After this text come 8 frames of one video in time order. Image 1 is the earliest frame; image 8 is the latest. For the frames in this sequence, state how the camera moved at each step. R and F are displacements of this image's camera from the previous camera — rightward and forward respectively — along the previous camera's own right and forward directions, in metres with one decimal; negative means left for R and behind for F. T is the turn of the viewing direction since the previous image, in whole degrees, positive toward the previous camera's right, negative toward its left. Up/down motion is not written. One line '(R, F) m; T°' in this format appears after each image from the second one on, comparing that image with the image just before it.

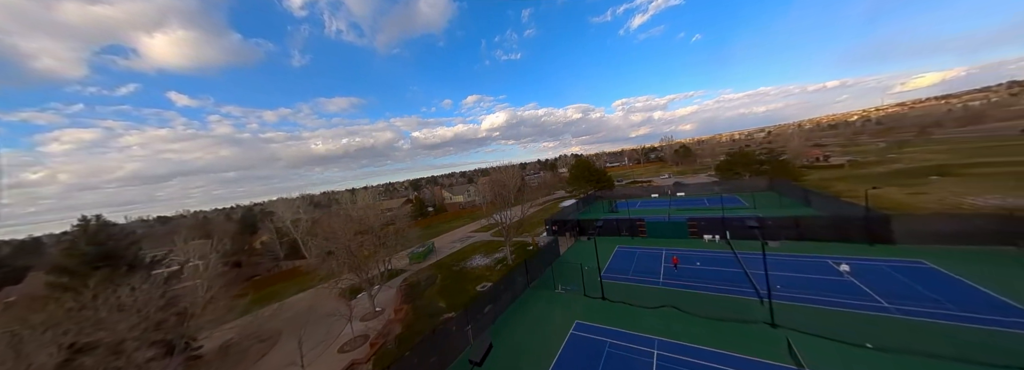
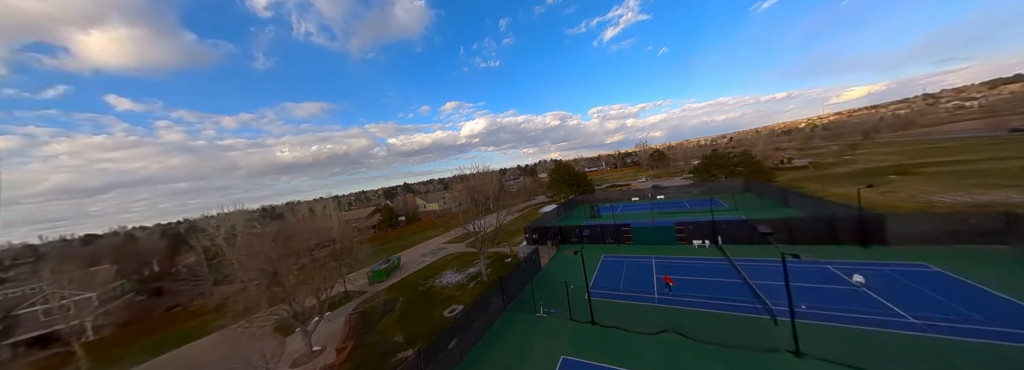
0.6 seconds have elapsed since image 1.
(+0.5, +2.3) m; +5°
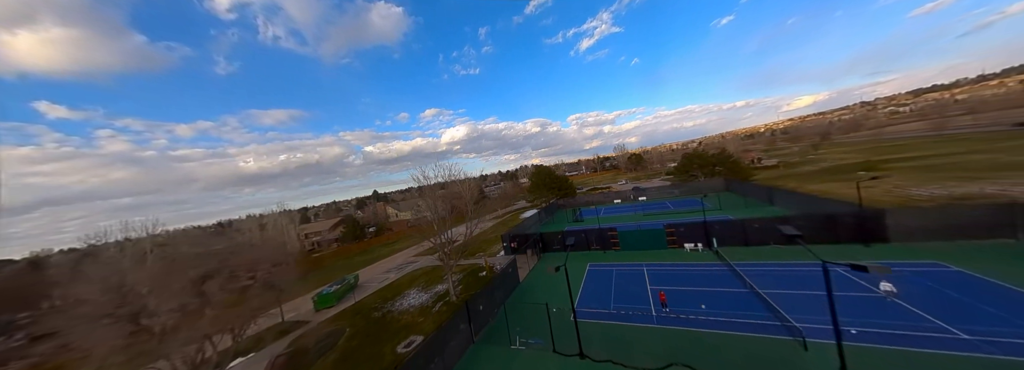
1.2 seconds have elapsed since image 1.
(+0.7, +2.4) m; +4°
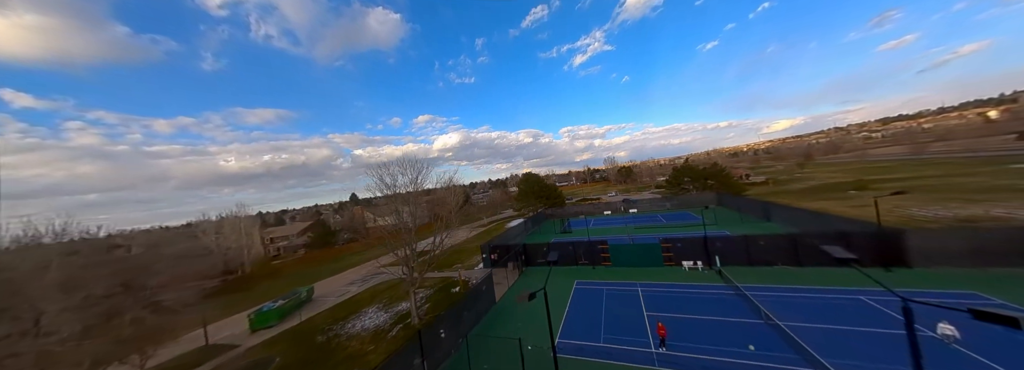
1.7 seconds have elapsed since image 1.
(+0.7, +2.0) m; +2°
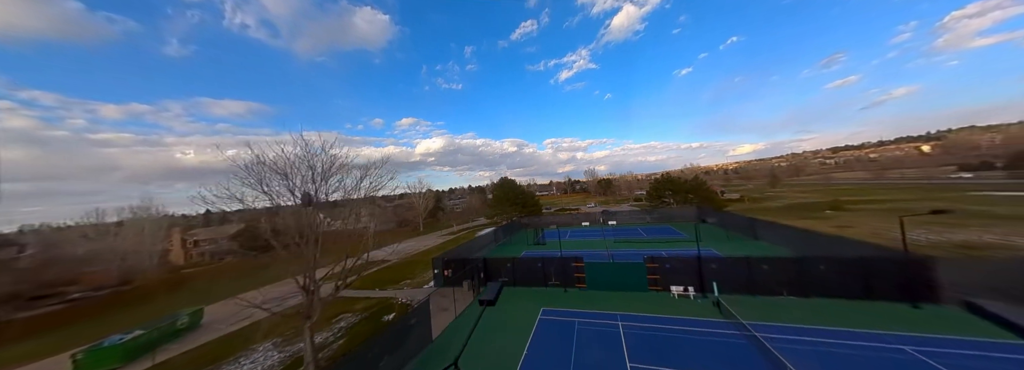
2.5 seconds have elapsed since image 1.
(+1.4, +3.0) m; +4°
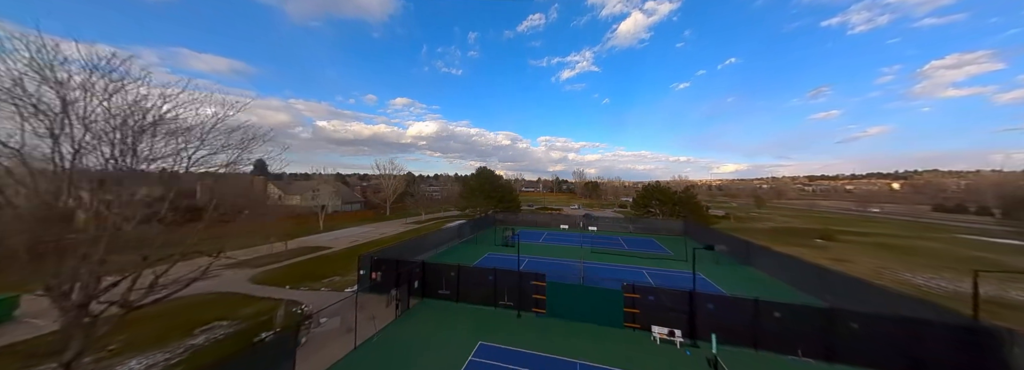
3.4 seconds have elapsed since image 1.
(+1.6, +3.2) m; +3°
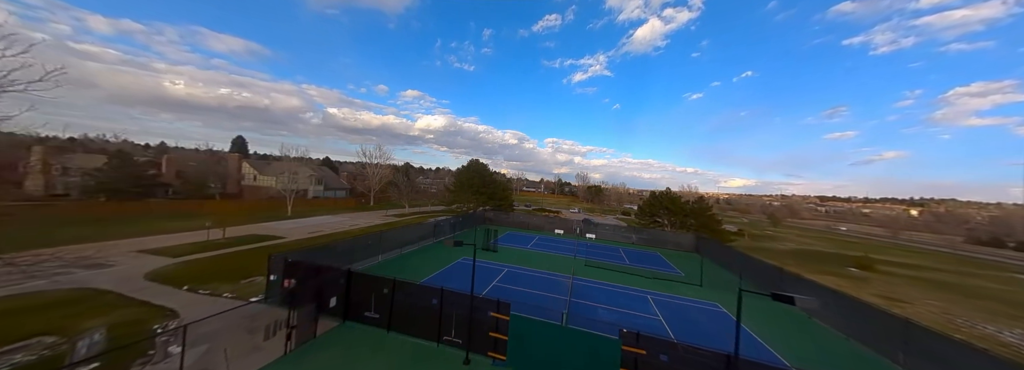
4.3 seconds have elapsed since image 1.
(+1.3, +3.2) m; -1°
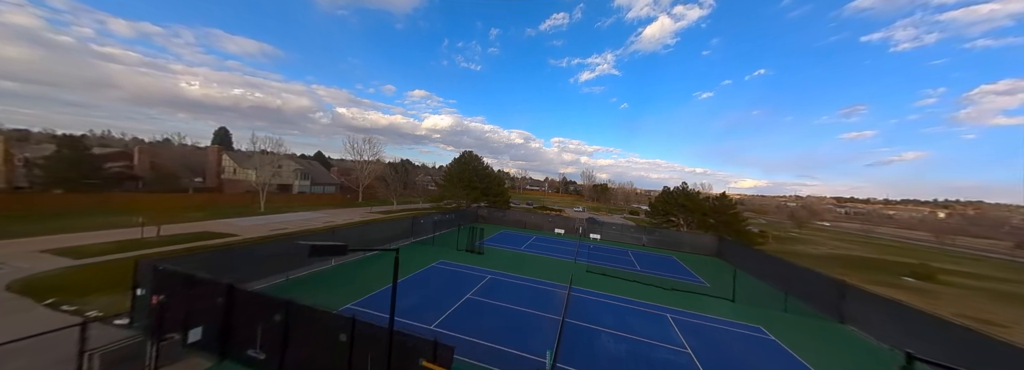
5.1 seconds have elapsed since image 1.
(+1.1, +2.8) m; -1°
